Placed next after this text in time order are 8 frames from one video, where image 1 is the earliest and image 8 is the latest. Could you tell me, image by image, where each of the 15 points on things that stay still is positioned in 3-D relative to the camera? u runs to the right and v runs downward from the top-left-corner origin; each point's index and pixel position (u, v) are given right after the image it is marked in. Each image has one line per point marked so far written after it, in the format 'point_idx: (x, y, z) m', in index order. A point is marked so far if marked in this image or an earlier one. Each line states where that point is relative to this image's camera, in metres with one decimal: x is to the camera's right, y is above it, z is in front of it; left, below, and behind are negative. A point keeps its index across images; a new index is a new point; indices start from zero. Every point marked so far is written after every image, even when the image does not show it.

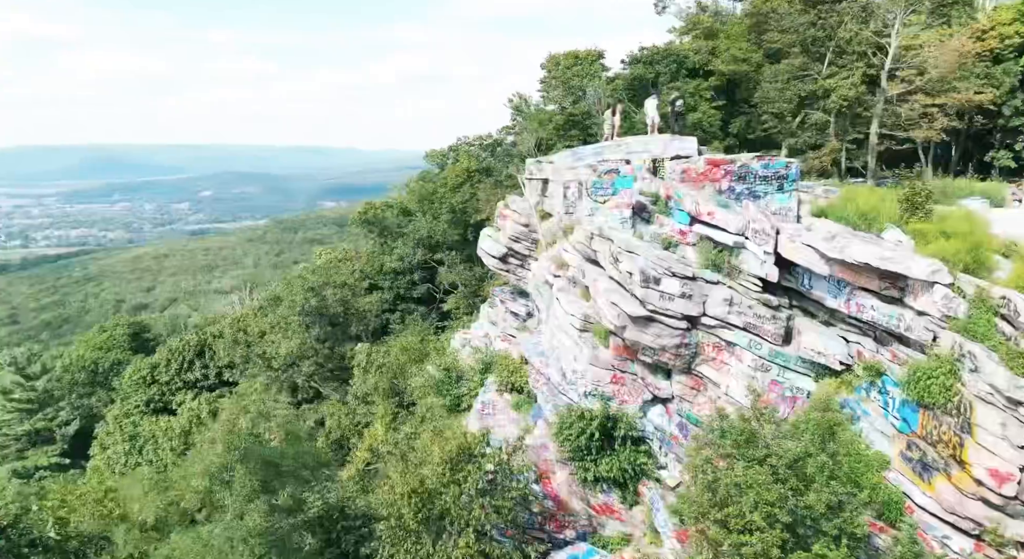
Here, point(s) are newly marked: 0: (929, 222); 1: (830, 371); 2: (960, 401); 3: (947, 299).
0: (+11.2, +1.5, +15.5) m
1: (+7.6, -2.2, +14.5) m
2: (+8.4, -2.3, +11.0) m
3: (+8.8, -0.4, +12.0) m
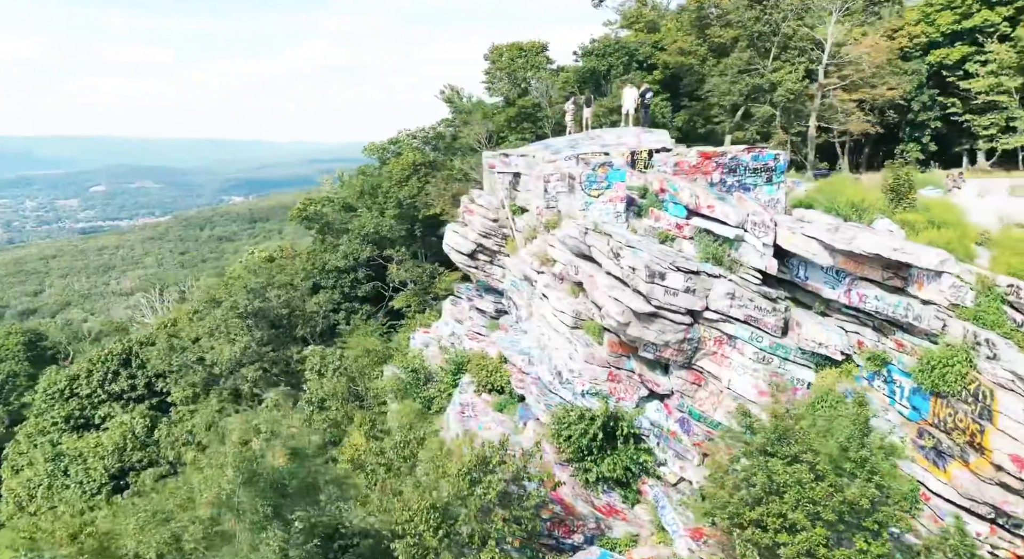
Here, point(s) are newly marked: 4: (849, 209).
0: (+11.1, +1.8, +16.0) m
1: (+7.7, -2.0, +14.6) m
2: (+8.9, -2.1, +11.2) m
3: (+9.1, -0.2, +12.2) m
4: (+9.3, +1.9, +16.3) m
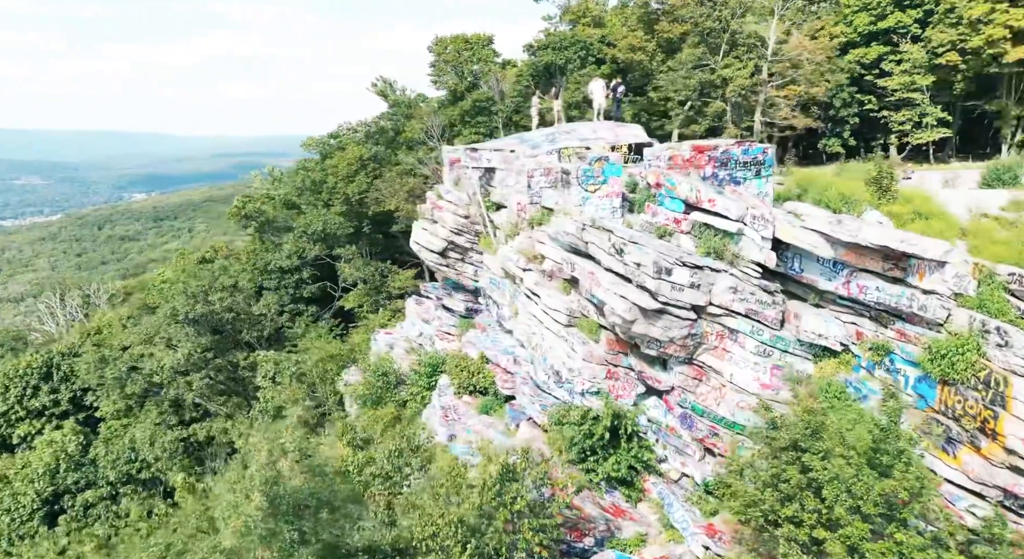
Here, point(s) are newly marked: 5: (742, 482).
0: (+11.0, +2.1, +16.5) m
1: (+7.8, -1.8, +14.8) m
2: (+9.4, -1.9, +11.6) m
3: (+9.5, 0.0, +12.6) m
4: (+9.2, +2.2, +16.6) m
5: (+4.6, -4.0, +11.8) m
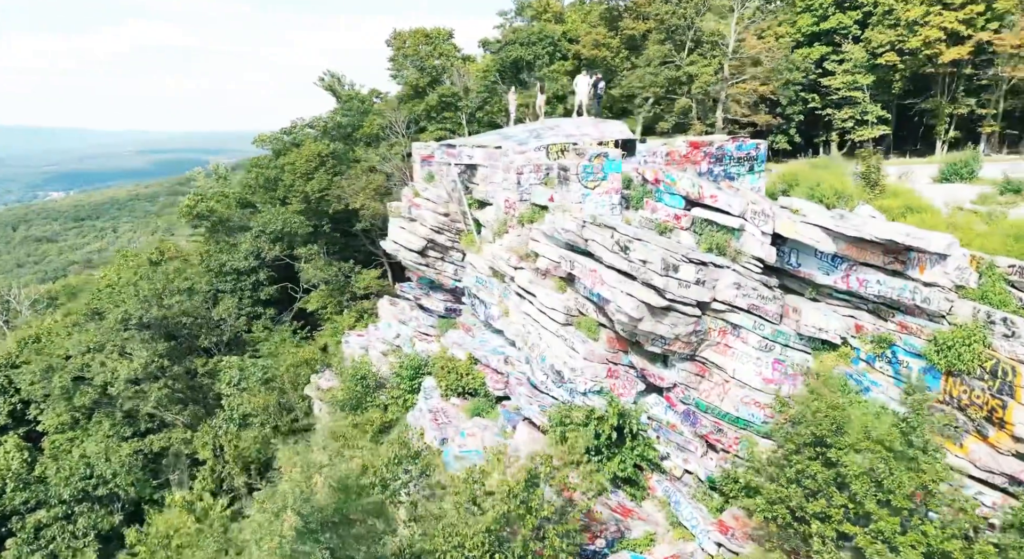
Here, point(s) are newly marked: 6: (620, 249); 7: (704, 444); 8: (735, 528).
0: (+10.9, +2.3, +16.9) m
1: (+7.9, -1.7, +15.0) m
2: (+9.7, -1.7, +11.9) m
3: (+9.7, +0.2, +12.9) m
4: (+9.1, +2.4, +16.9) m
5: (+5.0, -4.0, +11.8) m
6: (+2.8, +0.8, +15.3) m
7: (+5.1, -4.4, +15.8) m
8: (+5.2, -5.8, +14.0) m
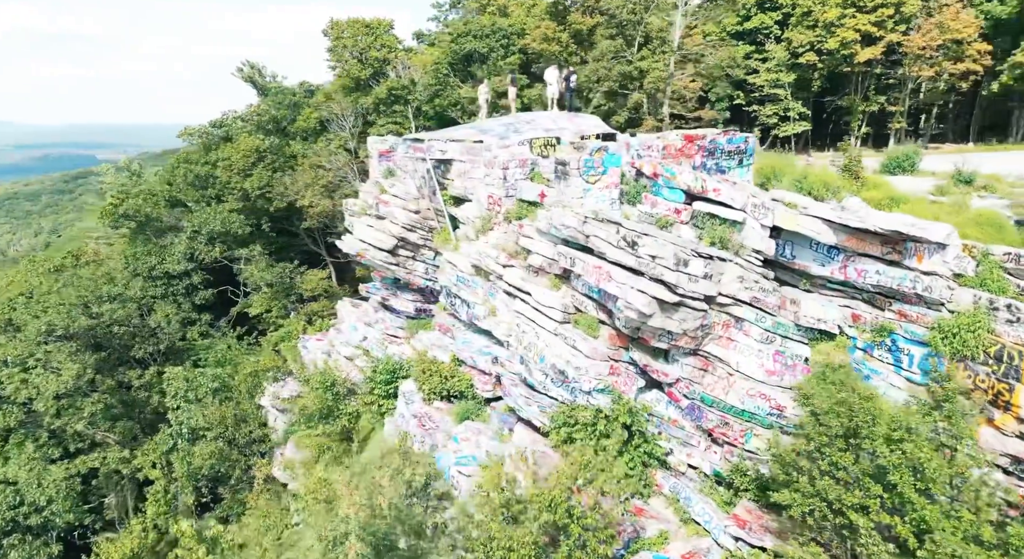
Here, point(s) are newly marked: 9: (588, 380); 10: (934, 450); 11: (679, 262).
0: (+10.7, +2.6, +17.5) m
1: (+8.1, -1.4, +15.3) m
2: (+10.2, -1.5, +12.4) m
3: (+10.0, +0.5, +13.4) m
4: (+8.9, +2.6, +17.3) m
5: (+5.6, -3.8, +11.8) m
6: (+2.9, +0.9, +15.0) m
7: (+5.2, -4.2, +15.8) m
8: (+5.6, -5.7, +14.0) m
9: (+2.1, -2.7, +16.2) m
10: (+7.4, -3.0, +10.5) m
11: (+4.0, +0.4, +14.3) m
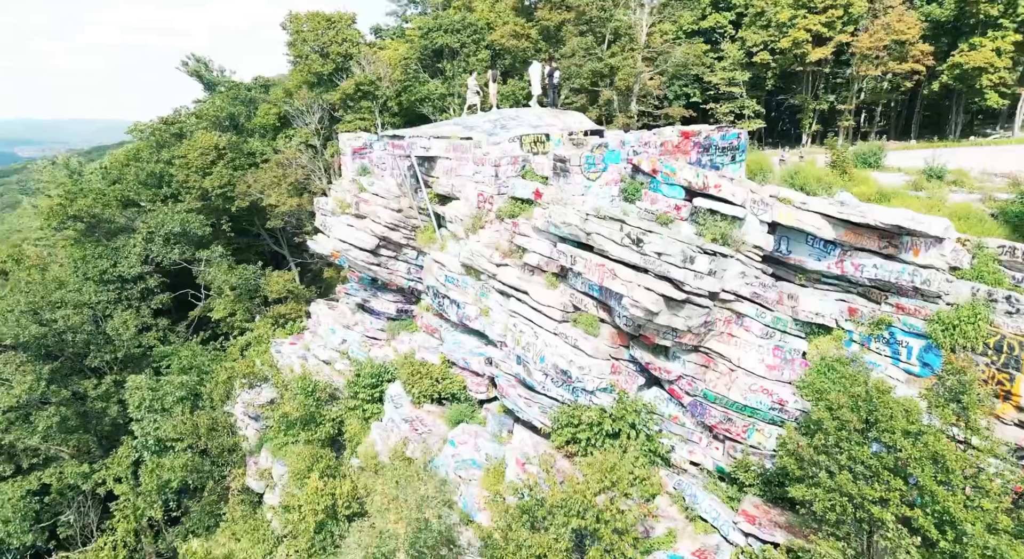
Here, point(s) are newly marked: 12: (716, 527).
0: (+10.5, +2.8, +17.8) m
1: (+8.2, -1.3, +15.5) m
2: (+10.5, -1.3, +12.8) m
3: (+10.2, +0.6, +13.7) m
4: (+8.8, +2.8, +17.5) m
5: (+5.9, -3.7, +11.8) m
6: (+2.9, +0.9, +14.8) m
7: (+5.3, -4.1, +15.8) m
8: (+5.8, -5.6, +14.1) m
9: (+2.1, -2.7, +16.0) m
10: (+7.8, -2.9, +10.7) m
11: (+4.1, +0.5, +14.2) m
12: (+5.0, -6.1, +14.6) m
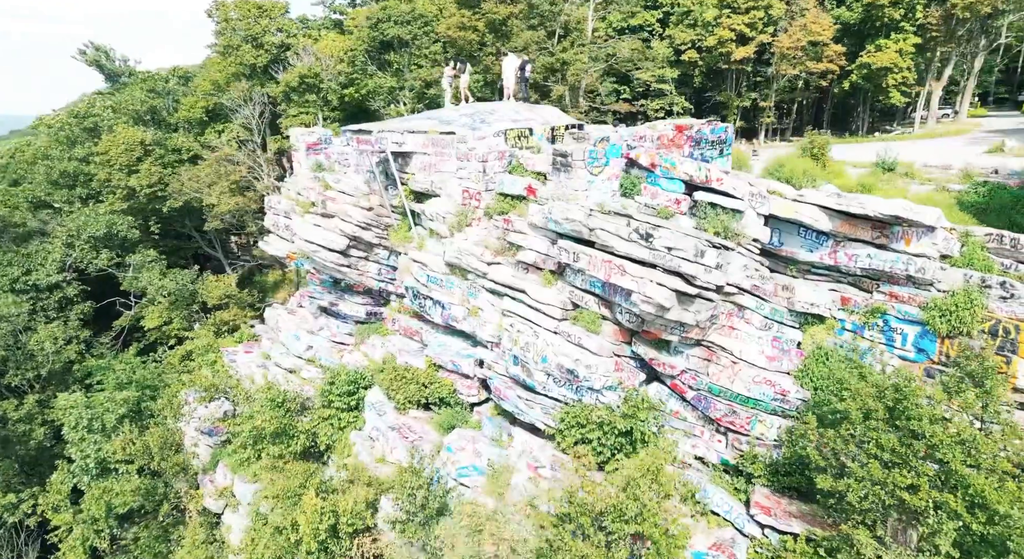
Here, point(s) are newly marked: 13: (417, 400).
0: (+10.3, +3.1, +18.4) m
1: (+8.2, -1.0, +15.9) m
2: (+10.8, -1.0, +13.4) m
3: (+10.4, +0.9, +14.3) m
4: (+8.6, +3.1, +17.9) m
5: (+6.5, -3.6, +12.0) m
6: (+3.1, +1.0, +14.6) m
7: (+5.4, -3.9, +15.9) m
8: (+6.2, -5.4, +14.2) m
9: (+2.2, -2.6, +15.7) m
10: (+8.5, -2.7, +11.1) m
11: (+4.3, +0.6, +14.1) m
12: (+5.3, -5.9, +14.7) m
13: (-2.9, -3.9, +19.3) m
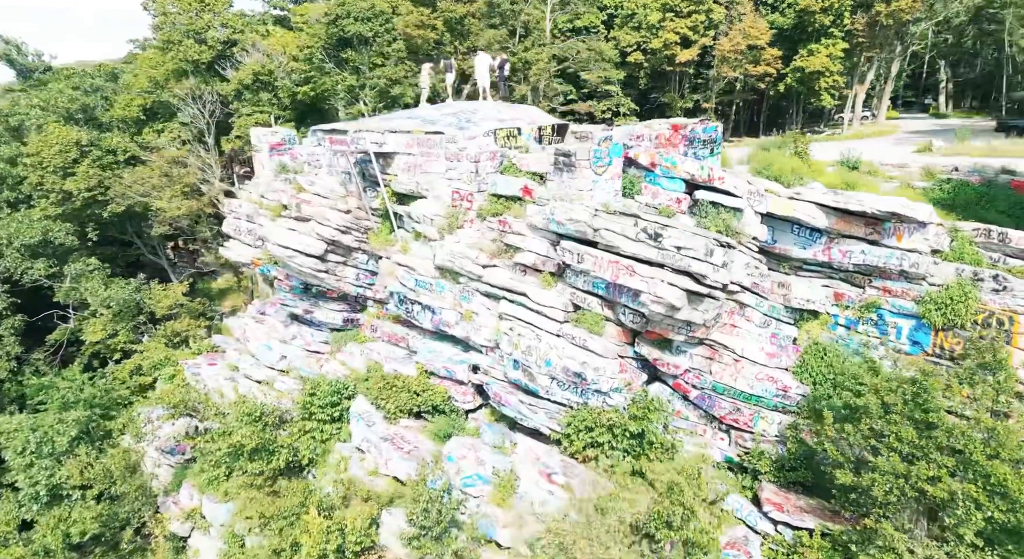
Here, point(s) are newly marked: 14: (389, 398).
0: (+10.0, +3.2, +18.9) m
1: (+8.3, -0.9, +16.2) m
2: (+11.1, -0.9, +14.0) m
3: (+10.6, +1.1, +14.8) m
4: (+8.4, +3.2, +18.2) m
5: (+6.9, -3.5, +12.2) m
6: (+3.2, +1.0, +14.5) m
7: (+5.6, -3.9, +16.0) m
8: (+6.5, -5.4, +14.4) m
9: (+2.4, -2.6, +15.5) m
10: (+9.0, -2.6, +11.4) m
11: (+4.5, +0.6, +14.1) m
12: (+5.6, -5.9, +14.7) m
13: (-3.0, -4.1, +18.7) m
14: (-3.7, -3.8, +18.7) m
